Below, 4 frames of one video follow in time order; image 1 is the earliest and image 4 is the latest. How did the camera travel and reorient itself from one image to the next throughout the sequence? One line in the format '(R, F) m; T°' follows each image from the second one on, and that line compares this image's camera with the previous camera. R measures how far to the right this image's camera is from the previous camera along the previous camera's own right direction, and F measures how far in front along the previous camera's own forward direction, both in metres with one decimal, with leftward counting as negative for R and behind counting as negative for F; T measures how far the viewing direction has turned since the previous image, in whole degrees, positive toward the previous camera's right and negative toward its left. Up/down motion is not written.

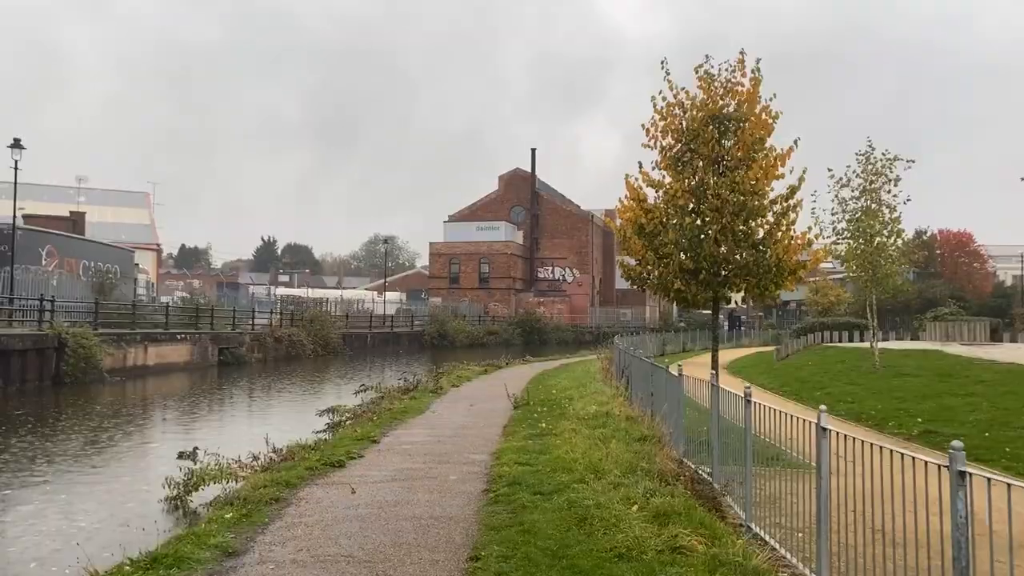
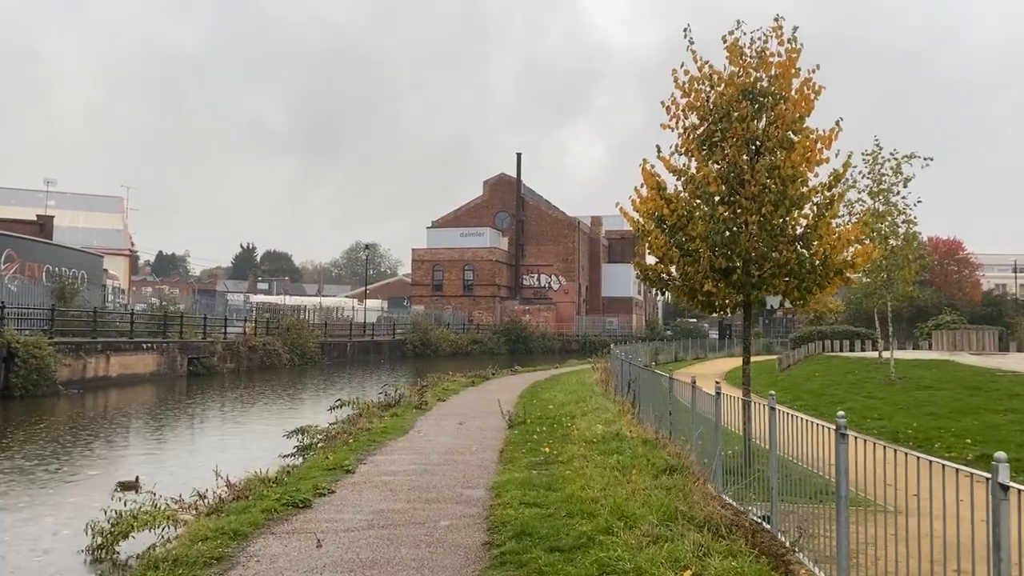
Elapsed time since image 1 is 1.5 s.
(-0.2, +1.6) m; +1°
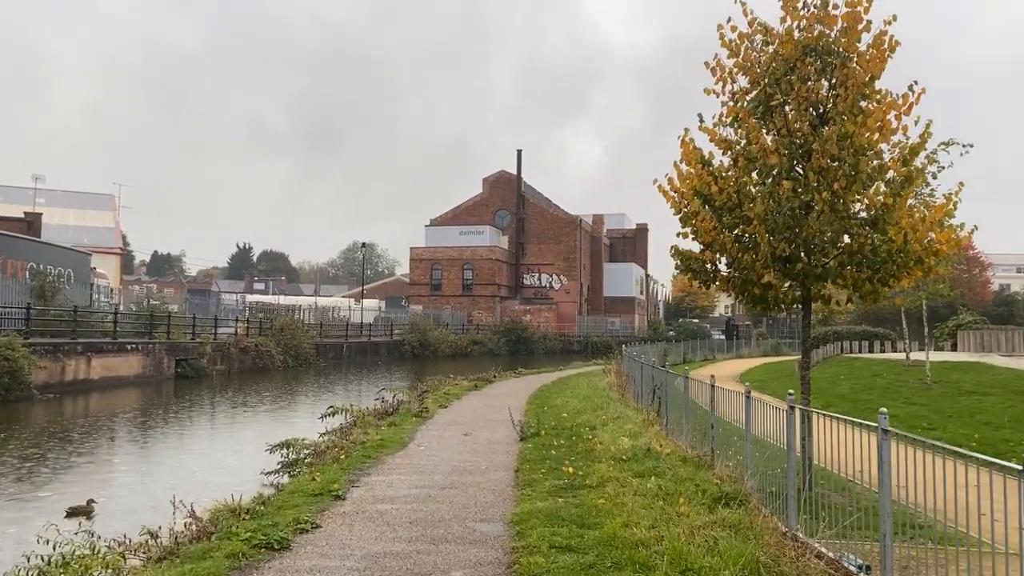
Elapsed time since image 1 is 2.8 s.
(-0.2, +1.4) m; 0°
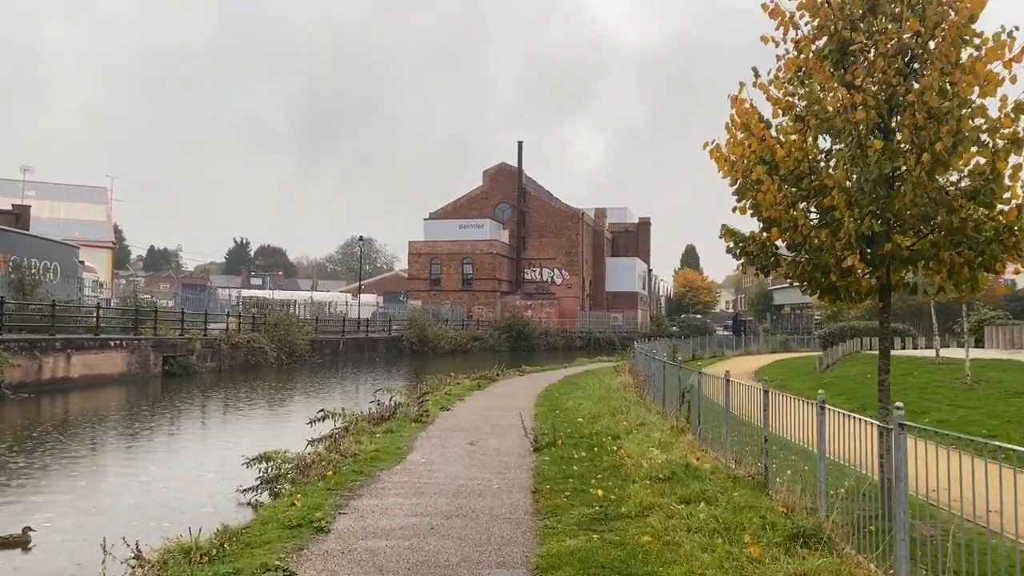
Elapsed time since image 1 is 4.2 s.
(-0.2, +1.4) m; 0°
